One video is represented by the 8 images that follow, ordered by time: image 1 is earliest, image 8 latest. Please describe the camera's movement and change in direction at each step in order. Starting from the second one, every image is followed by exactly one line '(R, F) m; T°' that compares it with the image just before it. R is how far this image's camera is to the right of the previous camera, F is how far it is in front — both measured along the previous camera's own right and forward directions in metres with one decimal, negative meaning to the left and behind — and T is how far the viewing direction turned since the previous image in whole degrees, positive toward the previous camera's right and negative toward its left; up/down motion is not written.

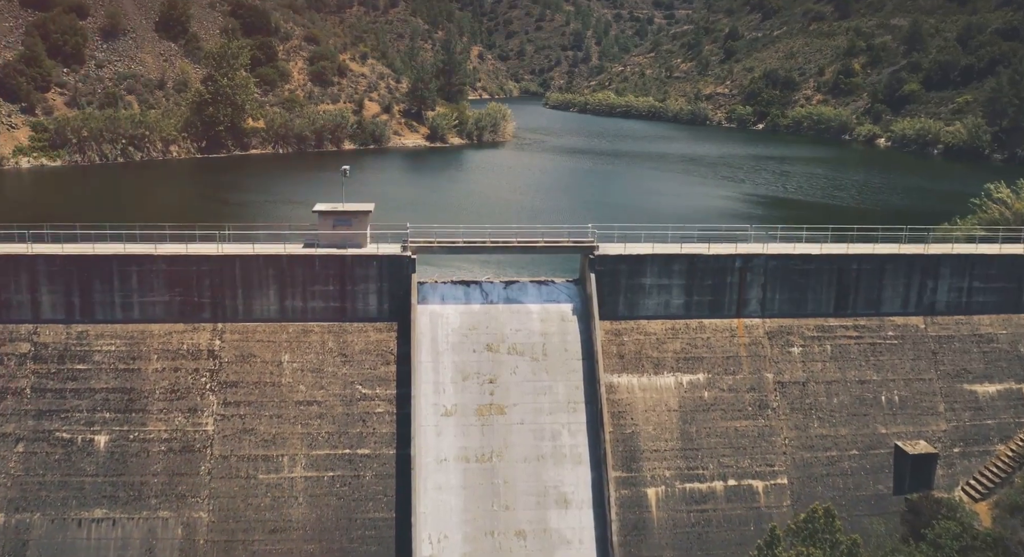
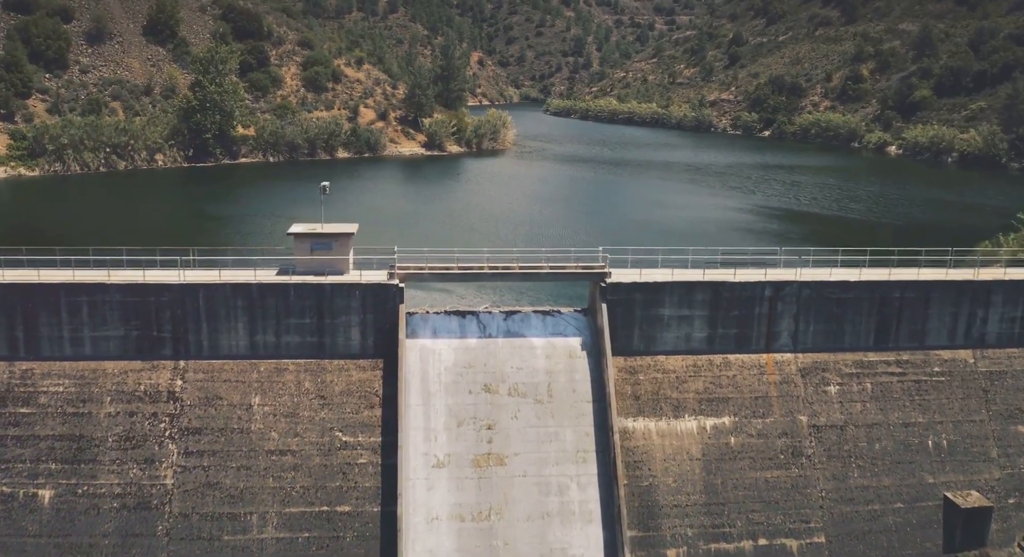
(0.0, +2.5) m; 0°
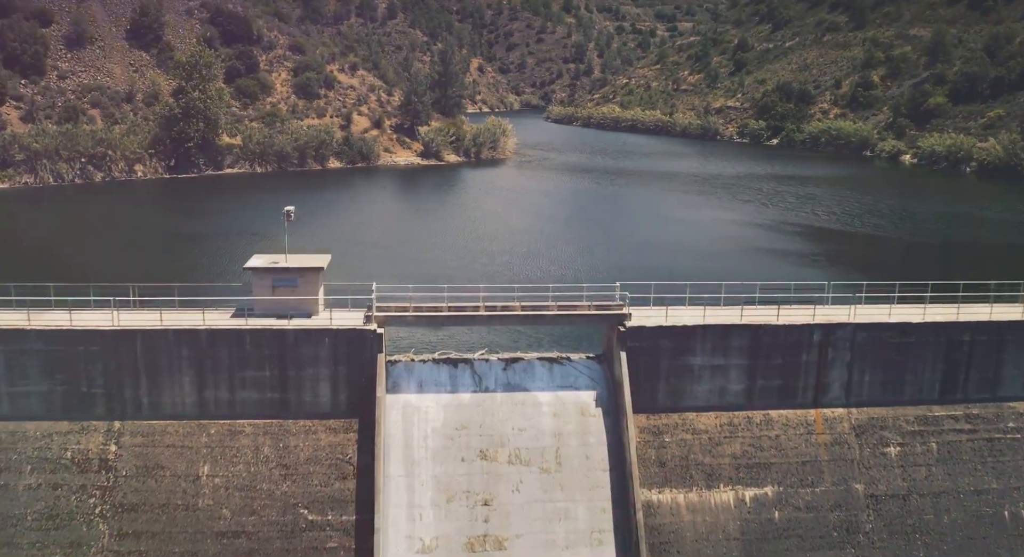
(0.0, +3.1) m; 0°
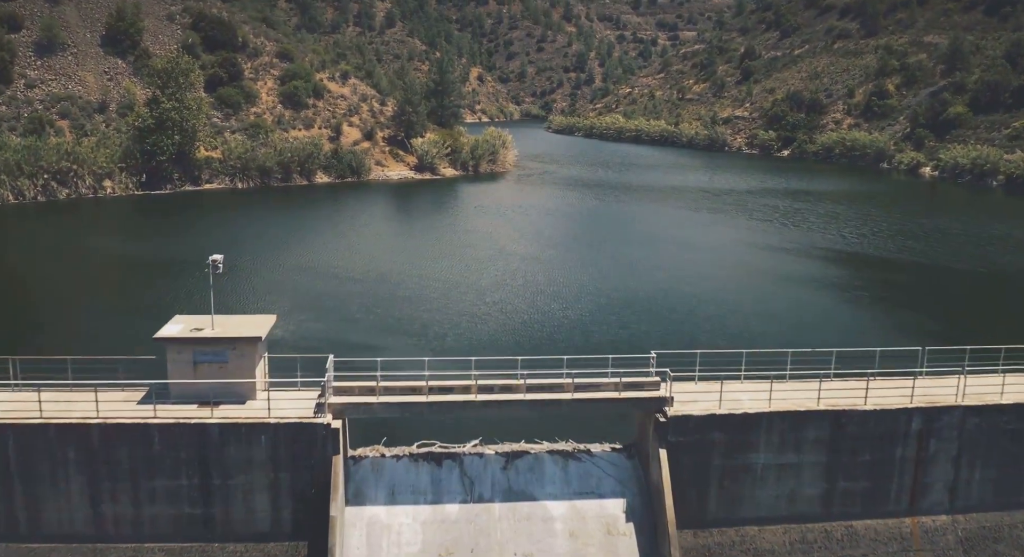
(0.0, +4.0) m; 0°
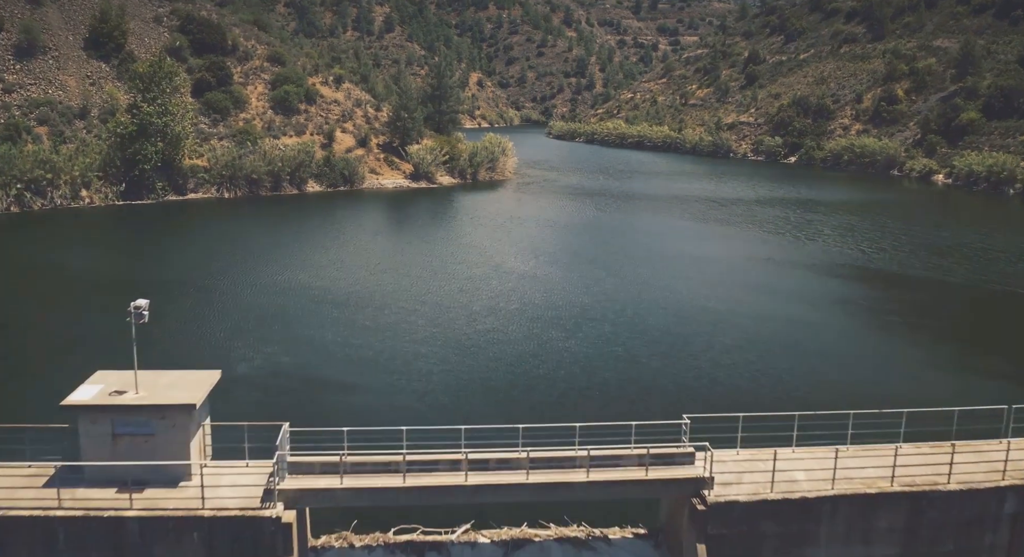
(0.0, +2.4) m; 0°
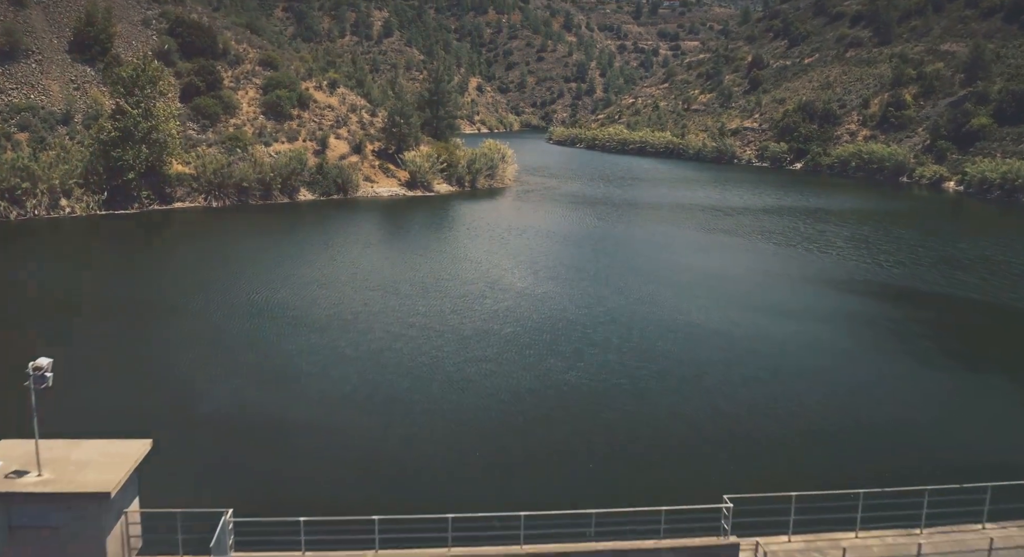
(0.0, +2.0) m; 0°
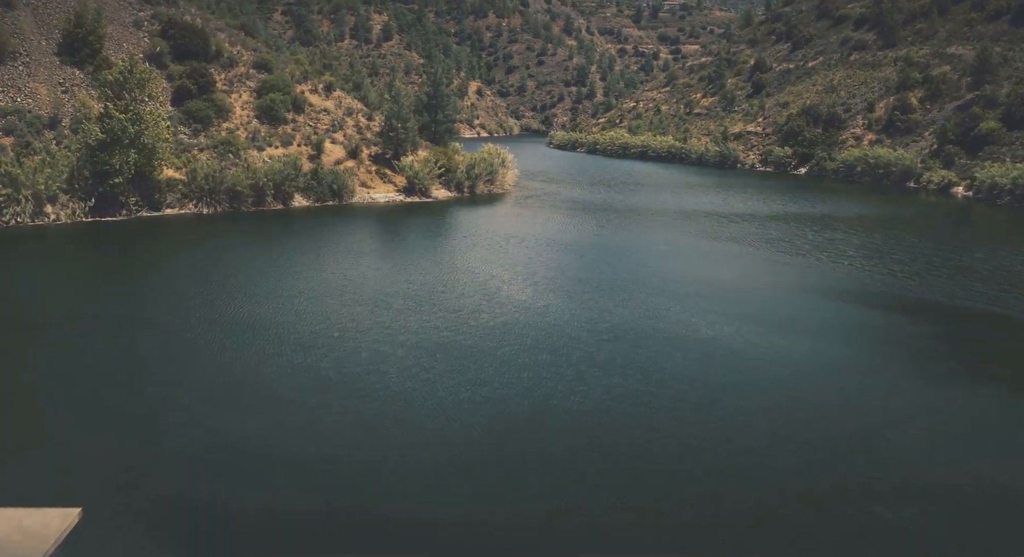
(0.0, +1.4) m; 0°
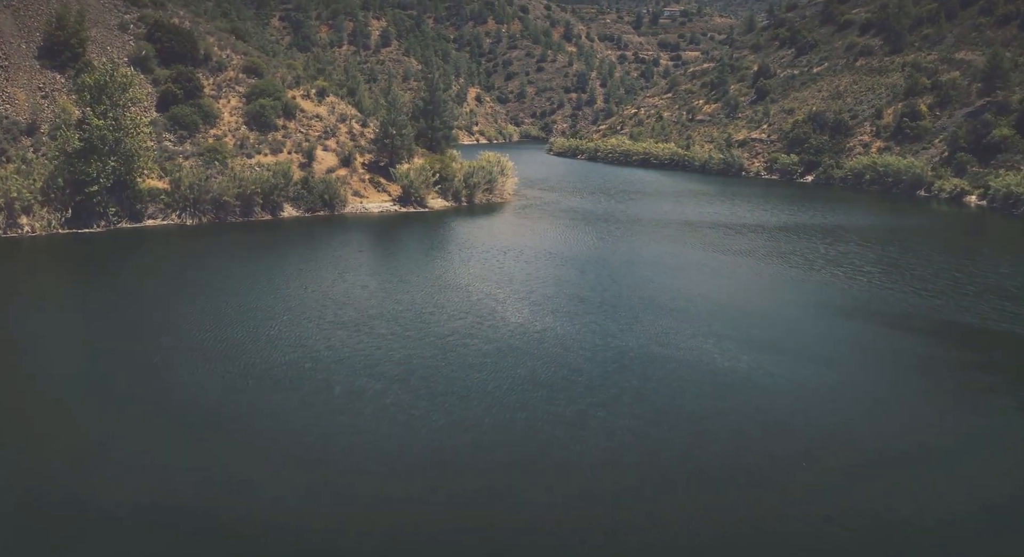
(0.0, +2.2) m; 0°
